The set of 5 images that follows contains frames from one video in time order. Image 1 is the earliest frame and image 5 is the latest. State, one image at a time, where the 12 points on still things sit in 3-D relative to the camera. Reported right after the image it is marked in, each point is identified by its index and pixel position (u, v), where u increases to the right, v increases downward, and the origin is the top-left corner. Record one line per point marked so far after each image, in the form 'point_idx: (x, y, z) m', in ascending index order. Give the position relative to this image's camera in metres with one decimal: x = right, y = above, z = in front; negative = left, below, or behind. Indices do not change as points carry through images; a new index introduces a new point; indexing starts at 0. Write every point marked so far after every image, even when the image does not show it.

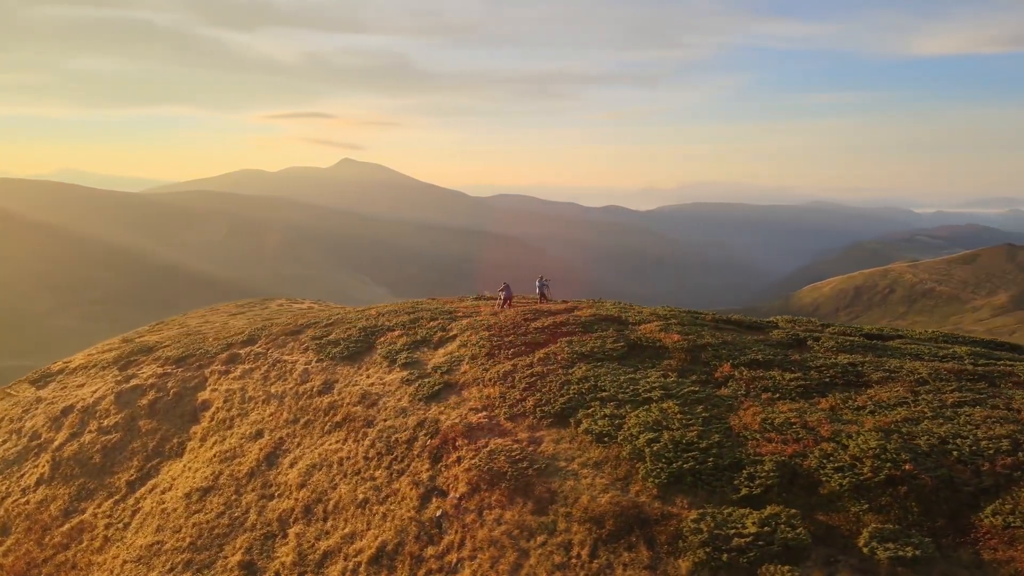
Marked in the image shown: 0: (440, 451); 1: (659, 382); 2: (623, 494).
0: (-1.6, -3.6, +16.4) m
1: (+3.2, -2.0, +15.9) m
2: (+1.9, -3.4, +12.3) m
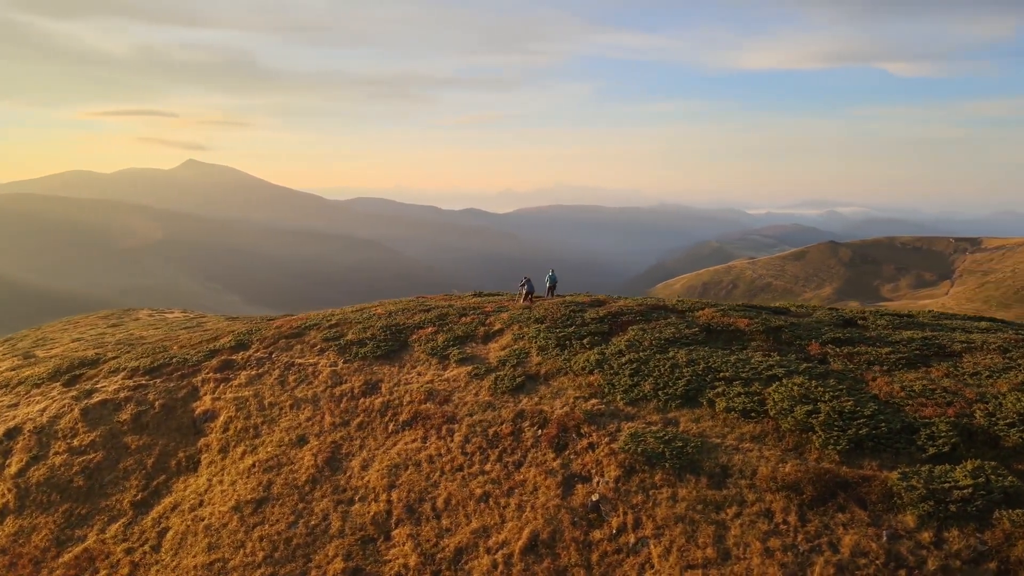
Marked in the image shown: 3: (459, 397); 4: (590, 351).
0: (+1.1, -3.3, +16.5) m
1: (+5.8, -1.6, +16.9) m
2: (+5.2, -3.1, +13.1) m
3: (-1.4, -2.9, +19.8) m
4: (+2.0, -1.7, +19.5) m
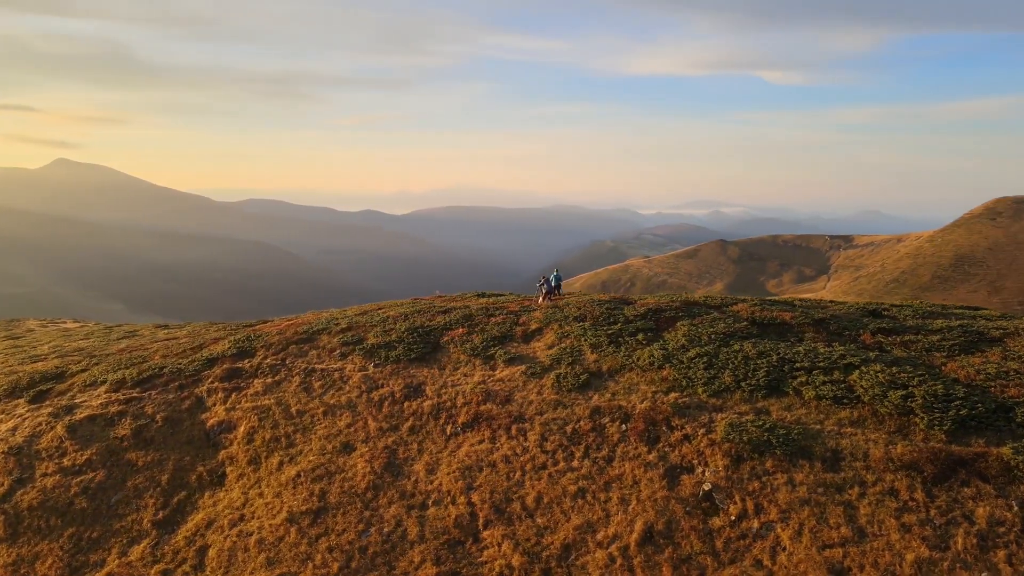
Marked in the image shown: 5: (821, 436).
0: (+3.1, -3.3, +16.9) m
1: (+7.7, -1.5, +17.9) m
2: (+7.6, -2.9, +14.1) m
3: (+0.2, -2.9, +19.9) m
4: (+3.6, -1.6, +20.0) m
5: (+6.2, -3.0, +15.1) m
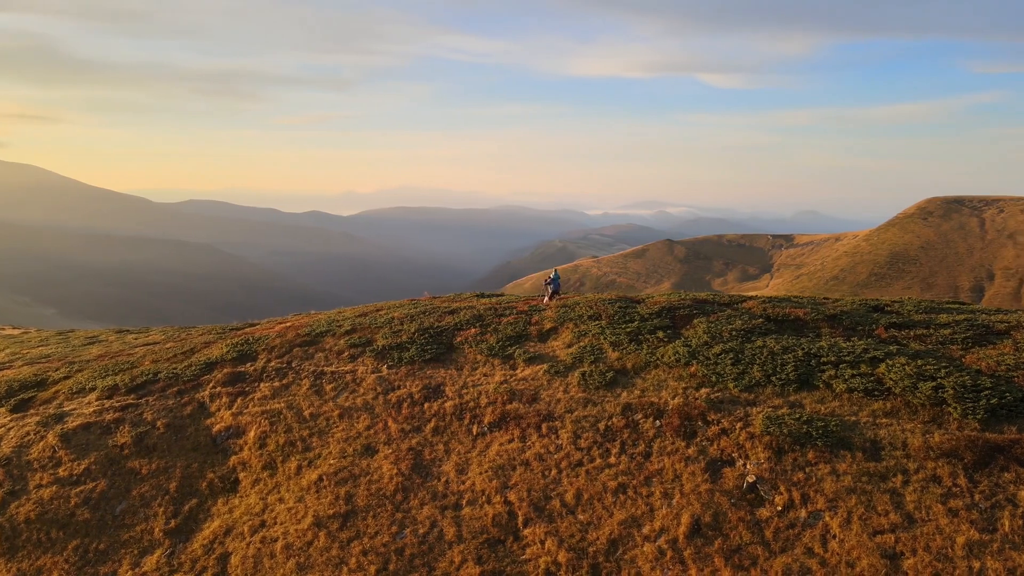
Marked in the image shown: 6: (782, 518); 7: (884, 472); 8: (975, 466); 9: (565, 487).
0: (+4.0, -3.2, +17.3) m
1: (+8.5, -1.4, +18.6) m
2: (+8.7, -2.8, +14.8) m
3: (+0.9, -2.9, +20.1) m
4: (+4.3, -1.5, +20.4) m
5: (+7.2, -2.9, +15.7) m
6: (+5.3, -4.5, +14.7) m
7: (+7.2, -3.6, +14.5) m
8: (+8.6, -3.3, +14.0) m
9: (+1.2, -4.6, +17.5) m
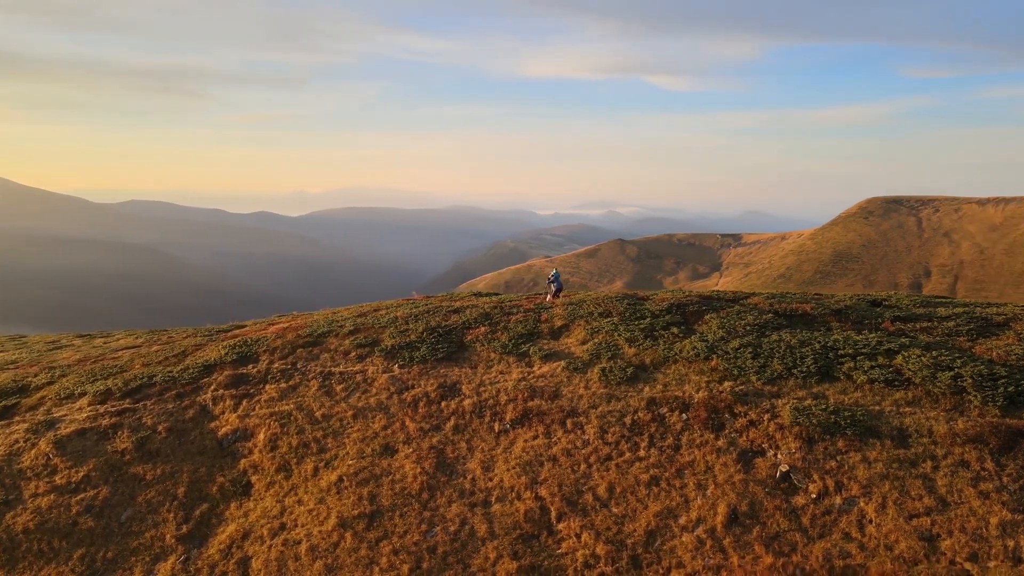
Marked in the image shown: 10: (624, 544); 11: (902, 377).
0: (+4.8, -3.1, +17.7) m
1: (+9.2, -1.3, +19.3) m
2: (+9.6, -2.7, +15.5) m
3: (+1.5, -2.8, +20.3) m
4: (+4.9, -1.5, +20.9) m
5: (+8.1, -2.8, +16.3) m
6: (+6.3, -4.4, +15.2) m
7: (+8.1, -3.5, +15.2) m
8: (+9.6, -3.2, +14.7) m
9: (+2.0, -4.6, +17.7) m
10: (+2.3, -5.5, +16.1) m
11: (+8.9, -2.0, +17.2) m
